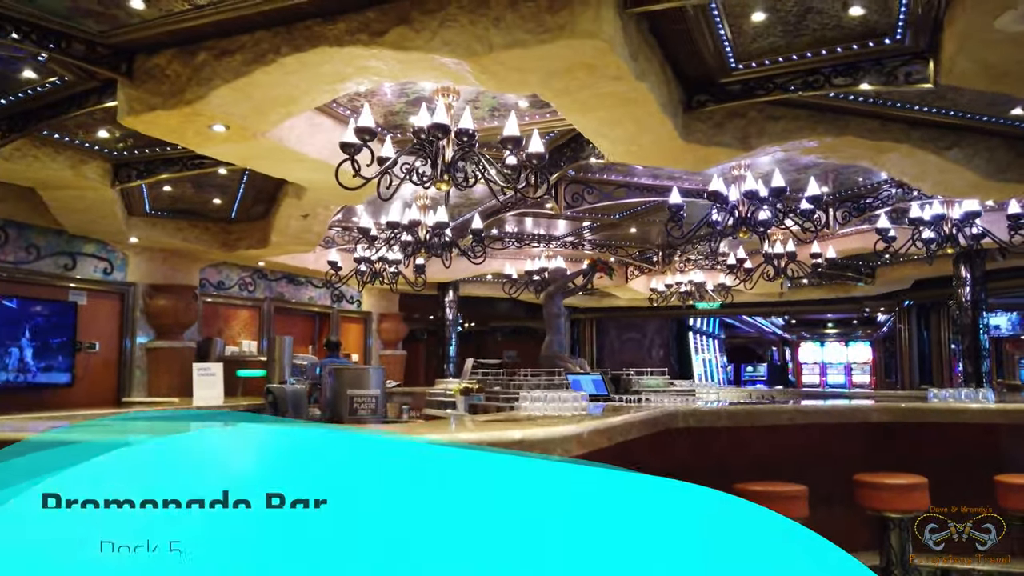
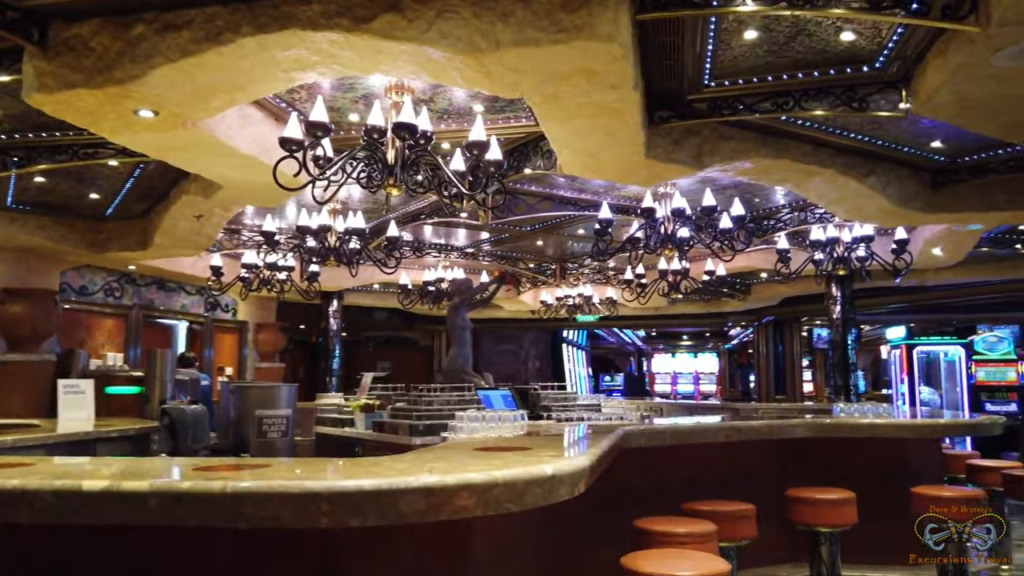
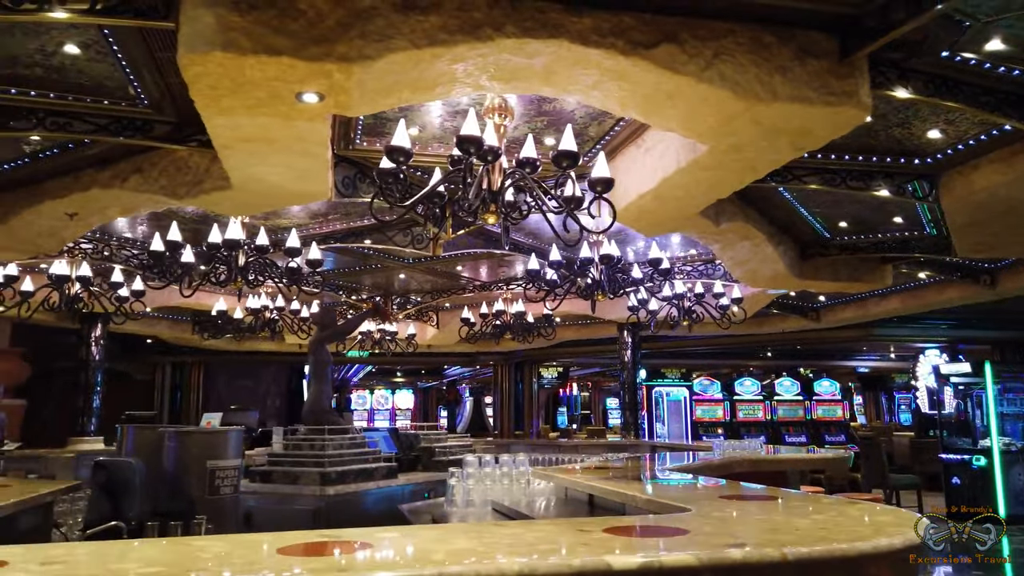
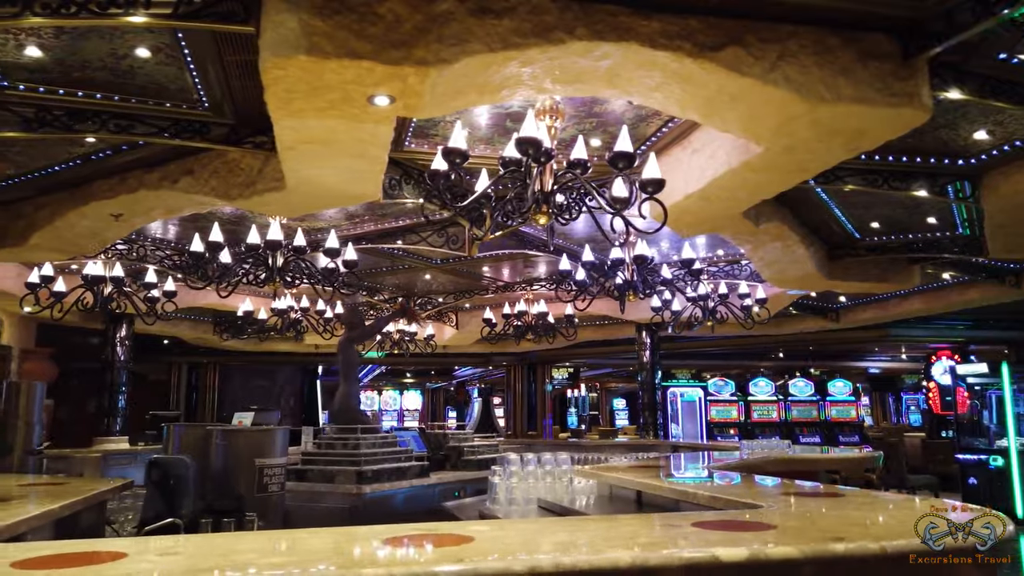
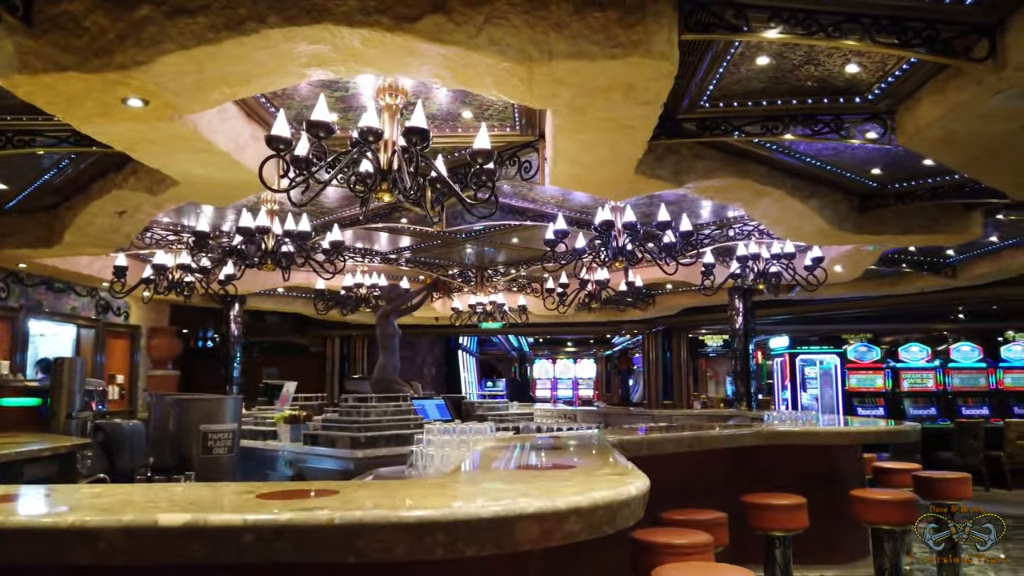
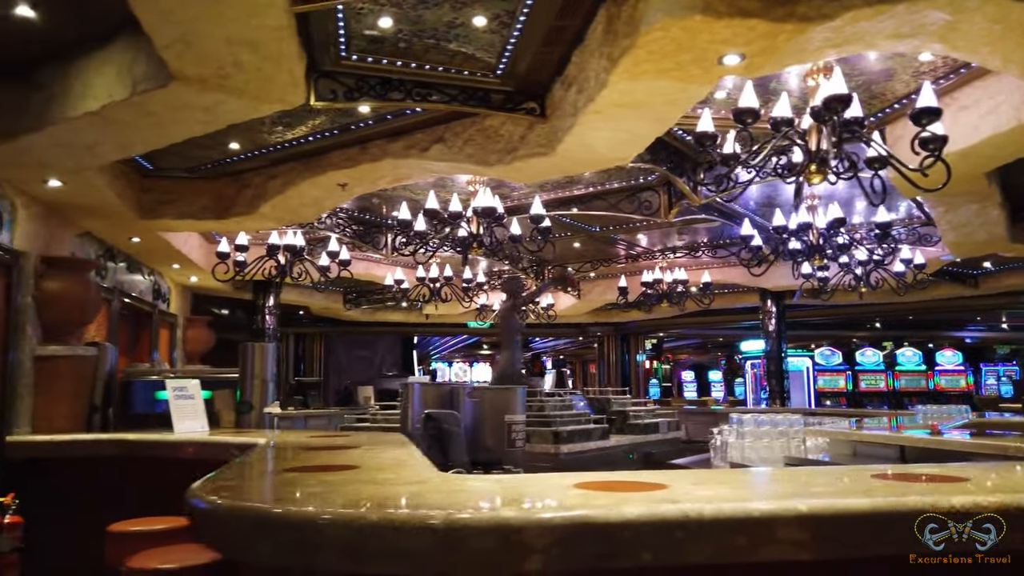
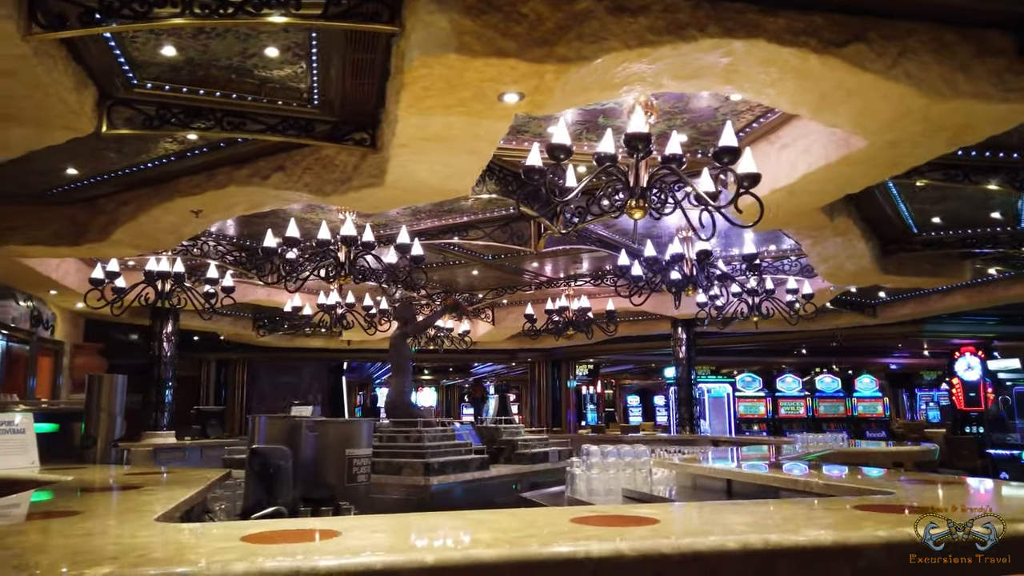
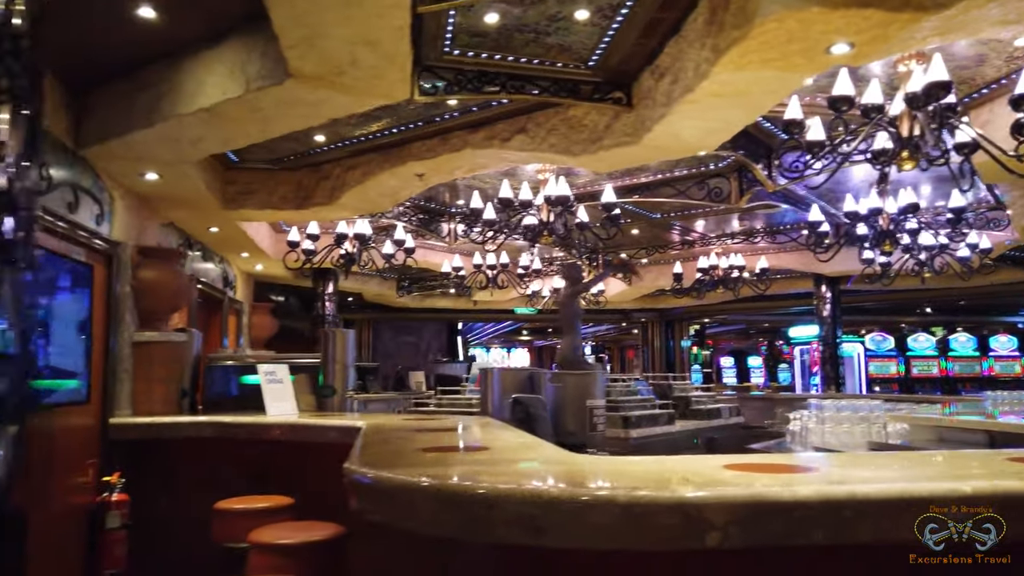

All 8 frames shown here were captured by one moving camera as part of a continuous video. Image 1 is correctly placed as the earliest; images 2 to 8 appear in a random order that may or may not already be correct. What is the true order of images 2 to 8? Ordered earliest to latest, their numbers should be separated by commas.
2, 5, 3, 4, 7, 6, 8
